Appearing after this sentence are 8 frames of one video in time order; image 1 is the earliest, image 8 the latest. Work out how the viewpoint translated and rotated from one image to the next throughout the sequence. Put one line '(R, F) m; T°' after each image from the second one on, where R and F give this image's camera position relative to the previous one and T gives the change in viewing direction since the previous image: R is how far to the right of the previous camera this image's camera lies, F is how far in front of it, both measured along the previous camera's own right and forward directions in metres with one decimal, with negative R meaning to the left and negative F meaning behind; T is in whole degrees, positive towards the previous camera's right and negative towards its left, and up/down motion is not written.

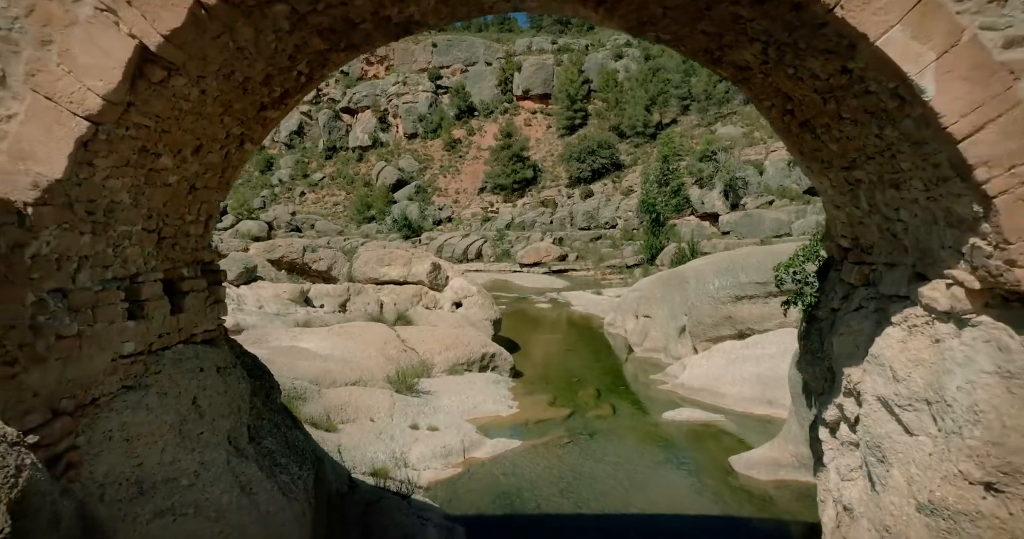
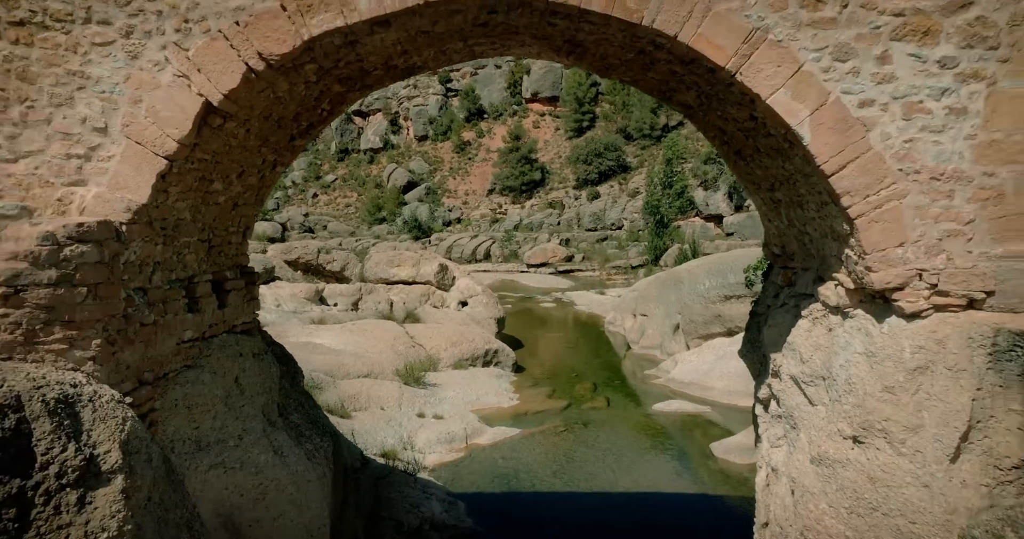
(+0.2, -0.7) m; -1°
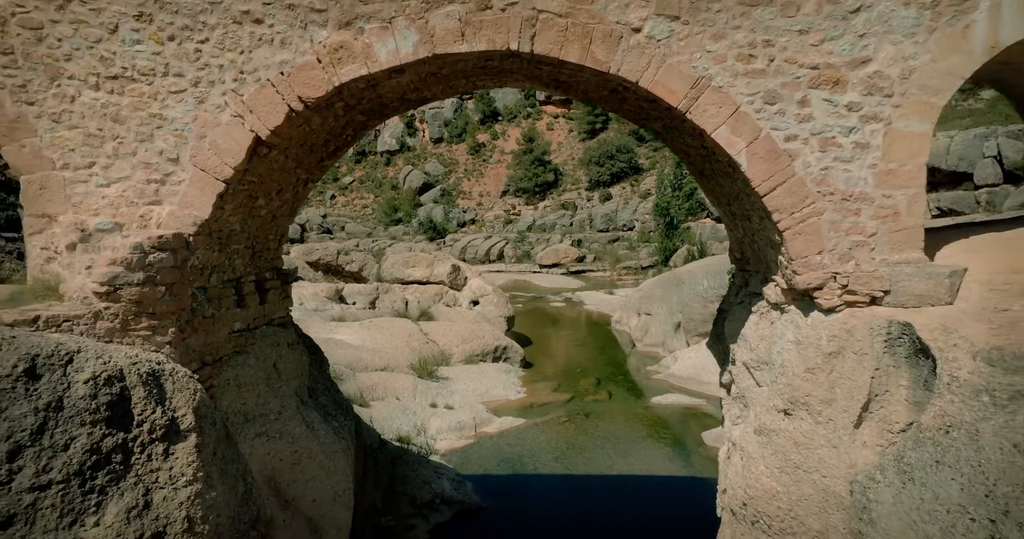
(+0.1, -0.7) m; -1°
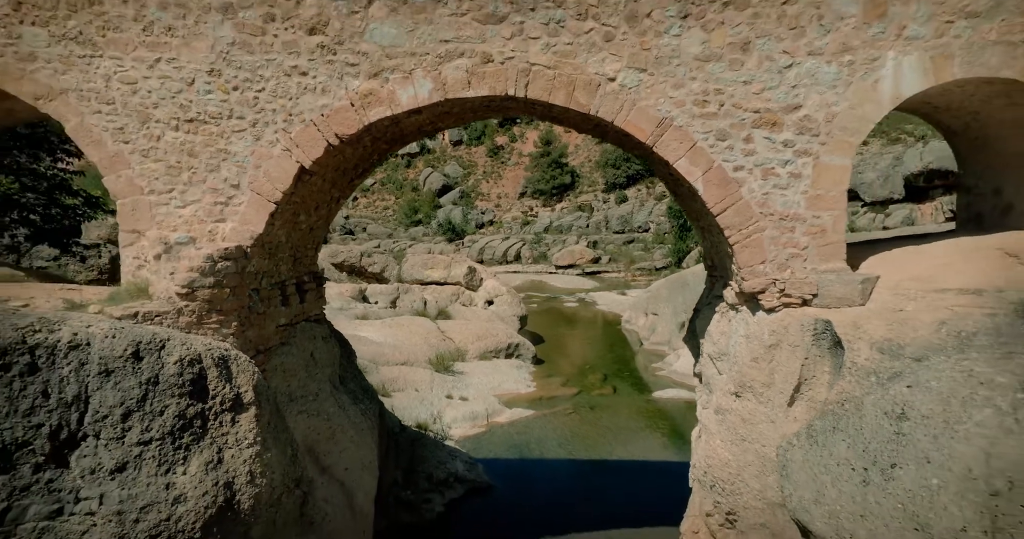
(+0.2, -0.8) m; -2°
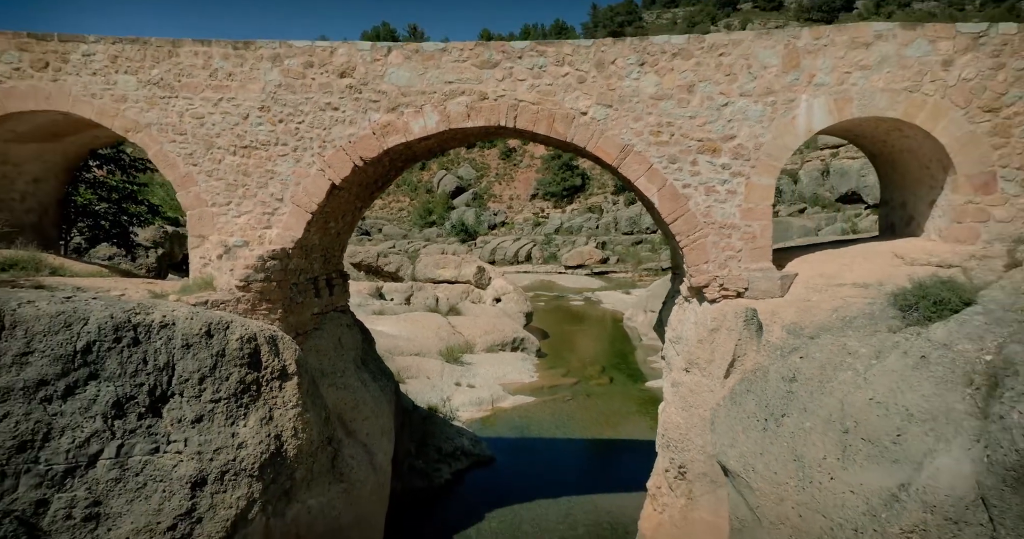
(+0.2, -1.0) m; -1°
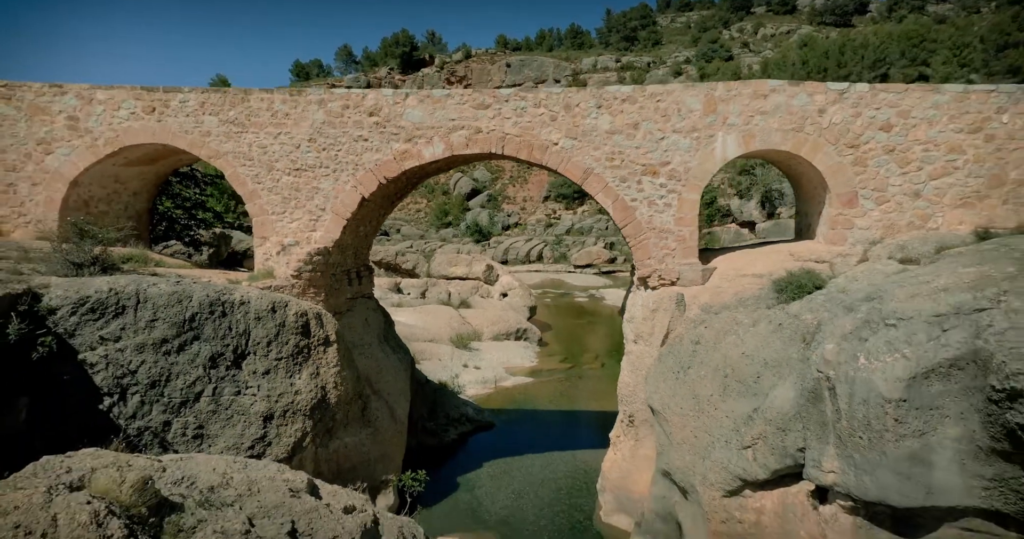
(+0.3, -1.5) m; -2°
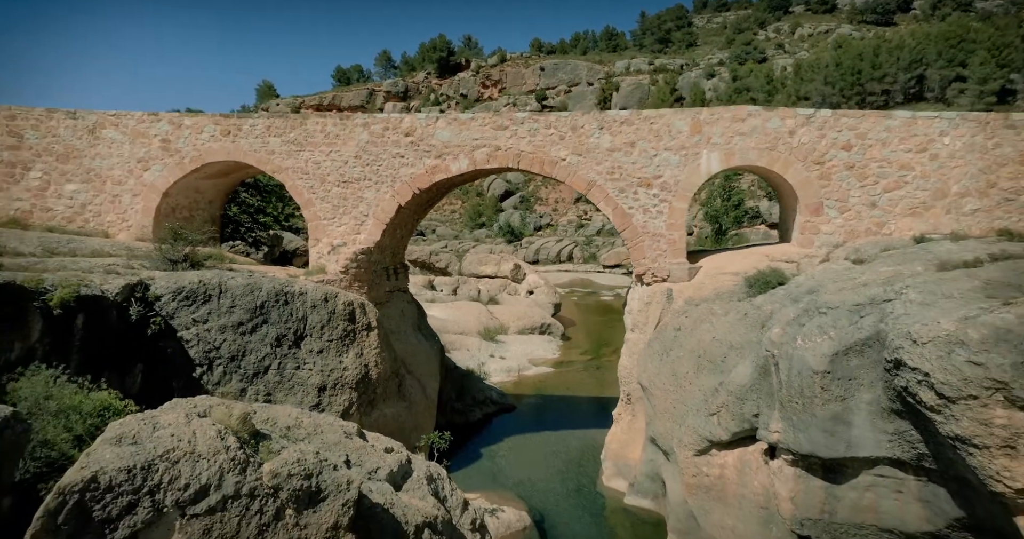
(+0.3, -1.1) m; -3°
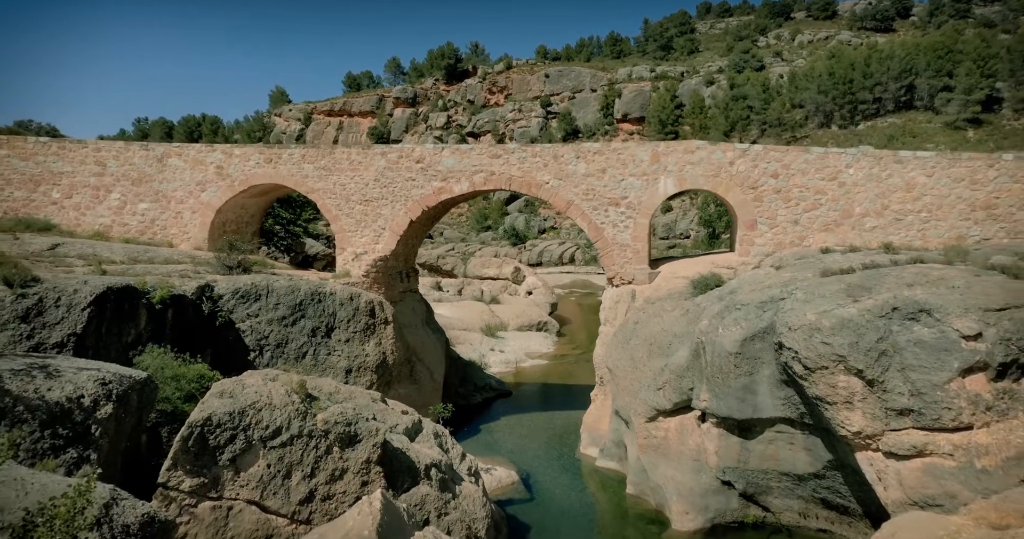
(+0.2, -1.5) m; -1°
